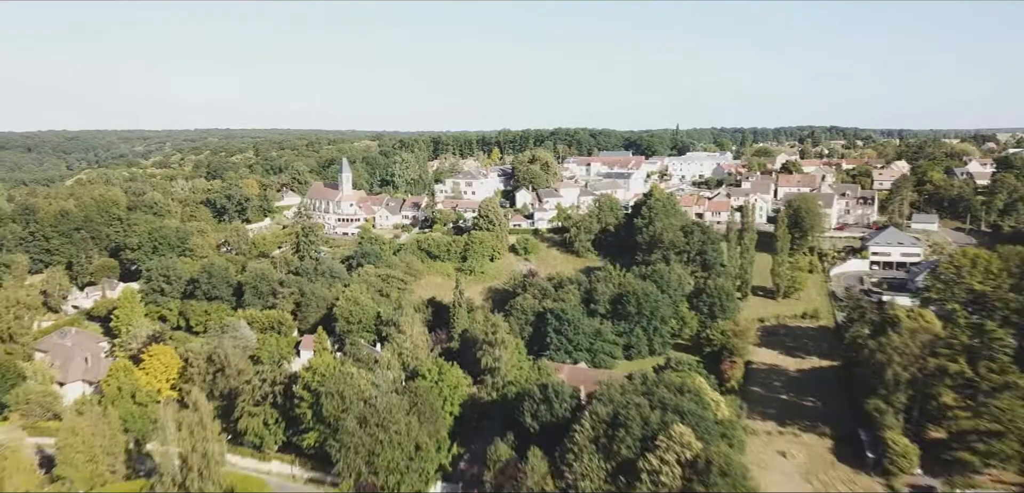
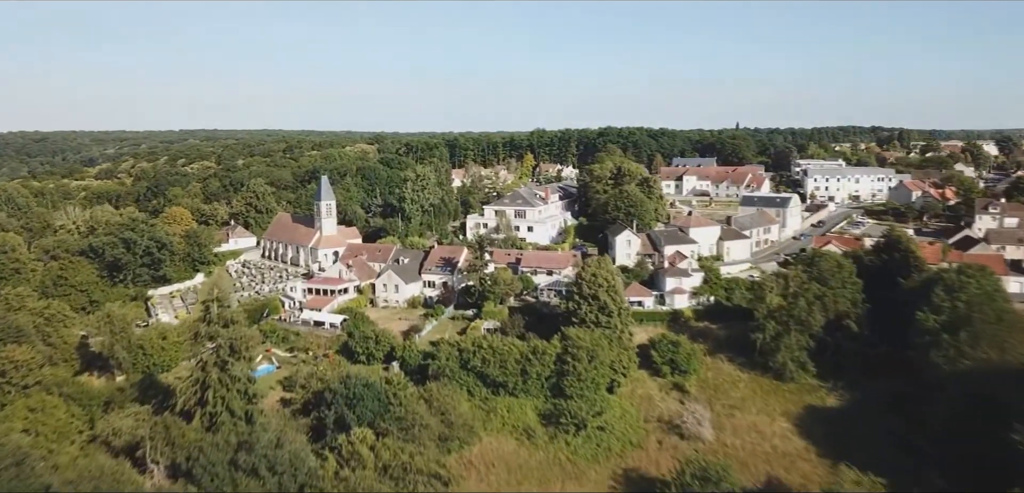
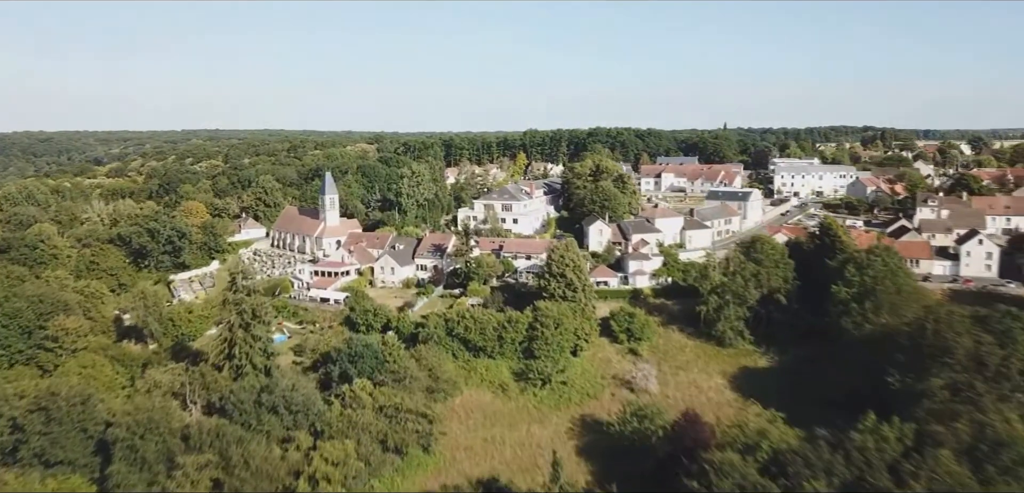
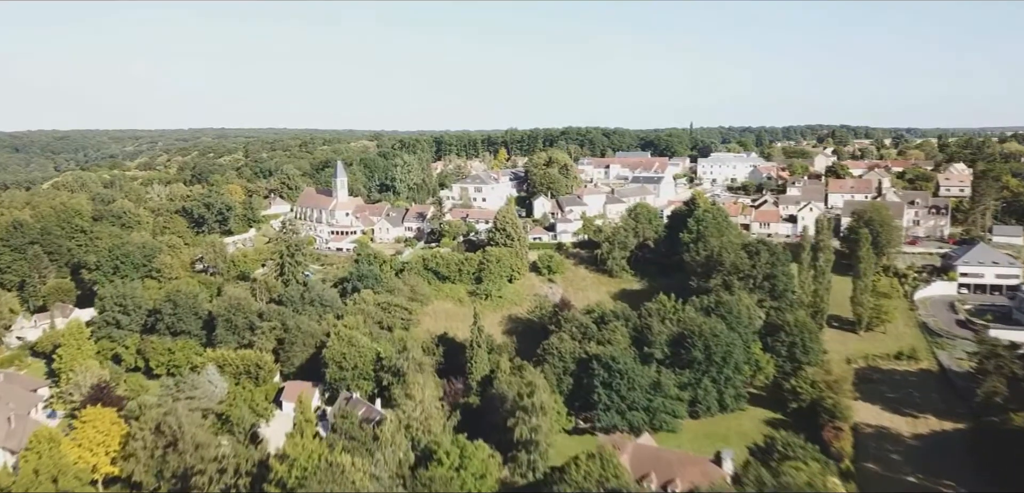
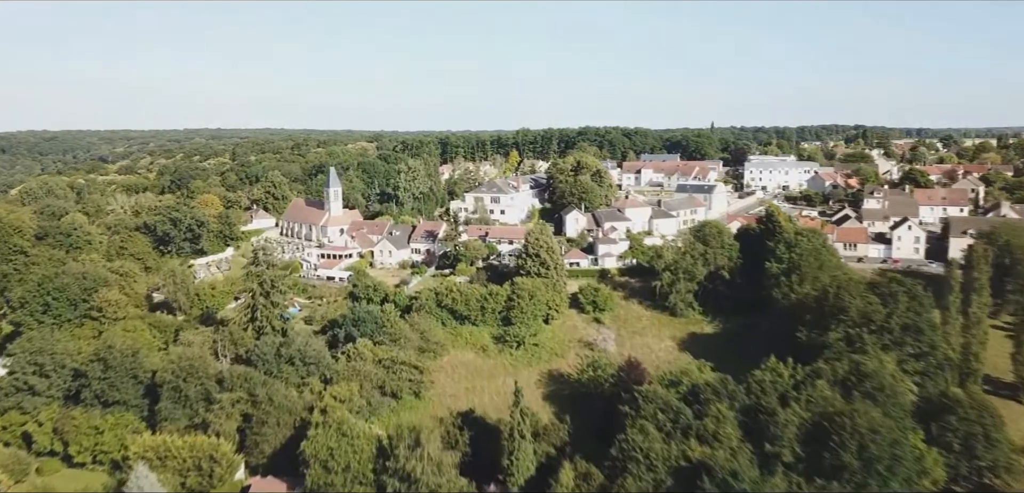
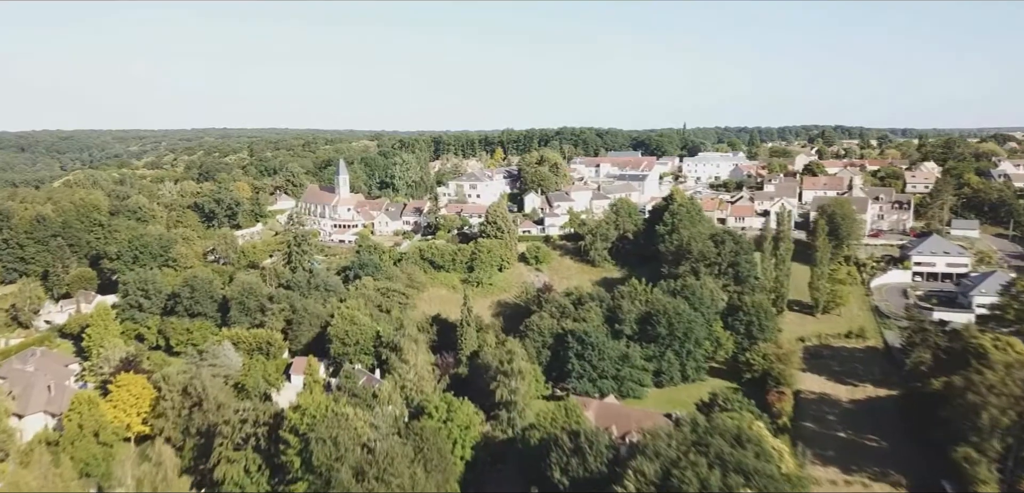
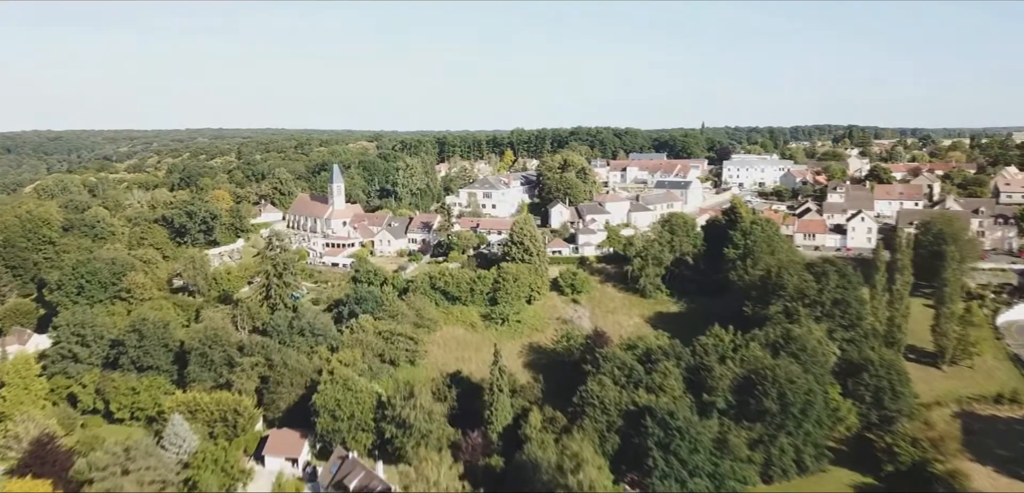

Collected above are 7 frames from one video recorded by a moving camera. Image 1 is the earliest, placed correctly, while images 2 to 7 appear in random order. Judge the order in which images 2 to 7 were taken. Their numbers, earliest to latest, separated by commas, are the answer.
6, 4, 7, 5, 3, 2
